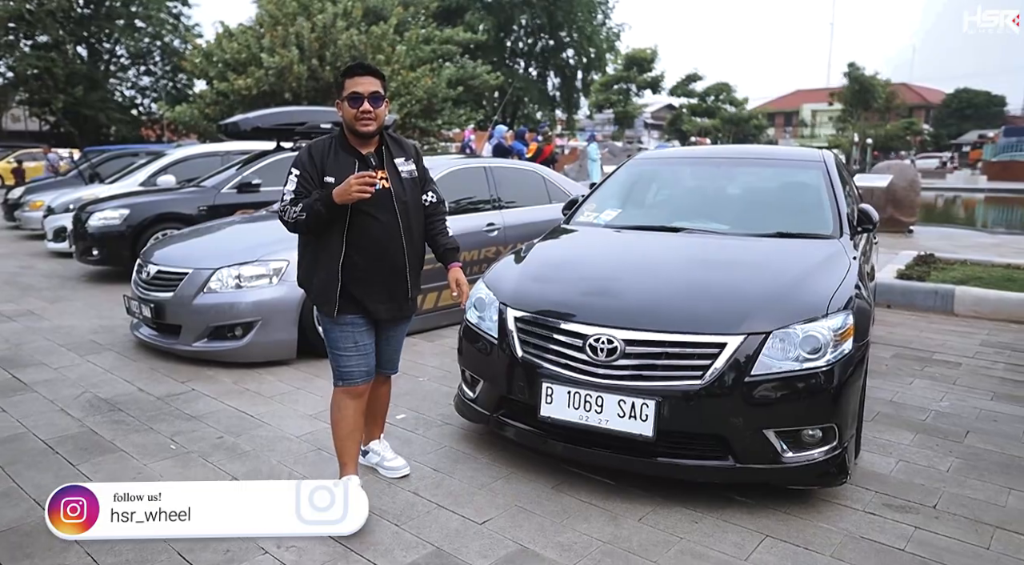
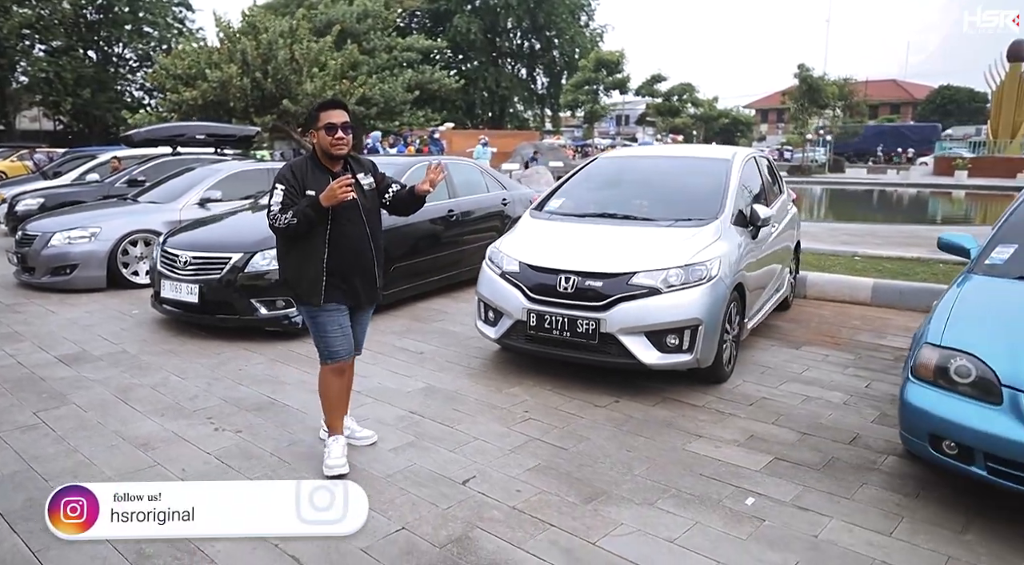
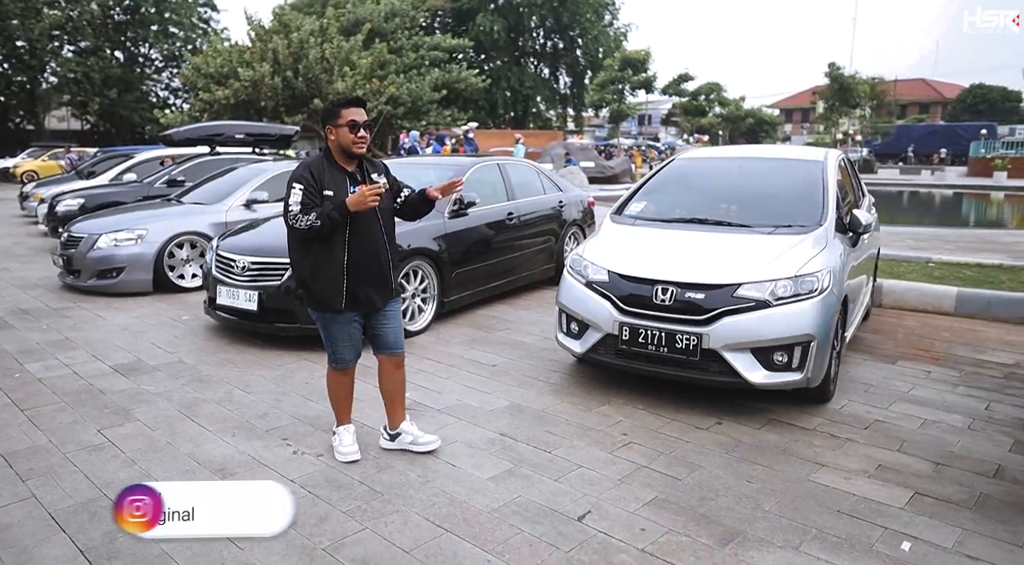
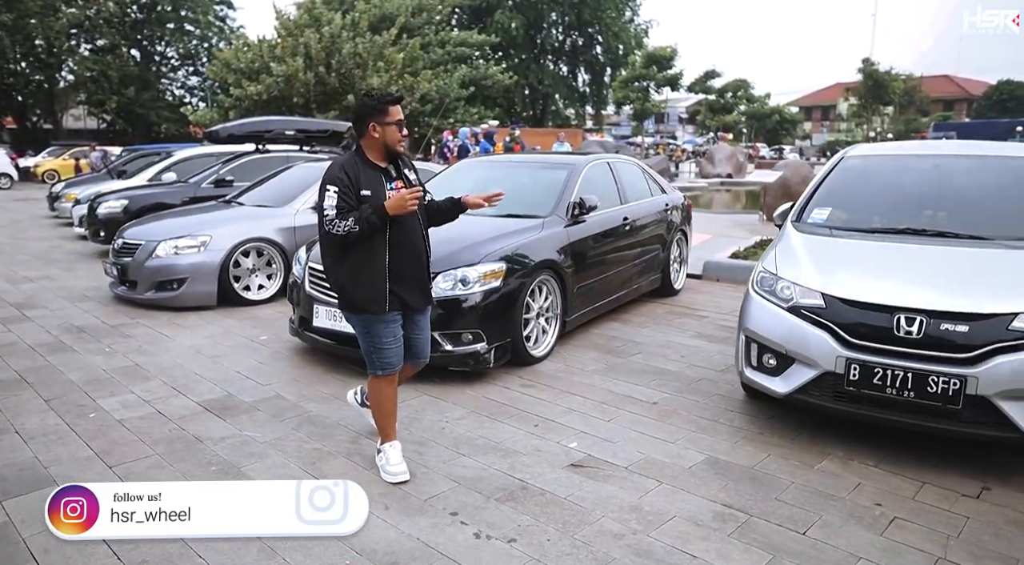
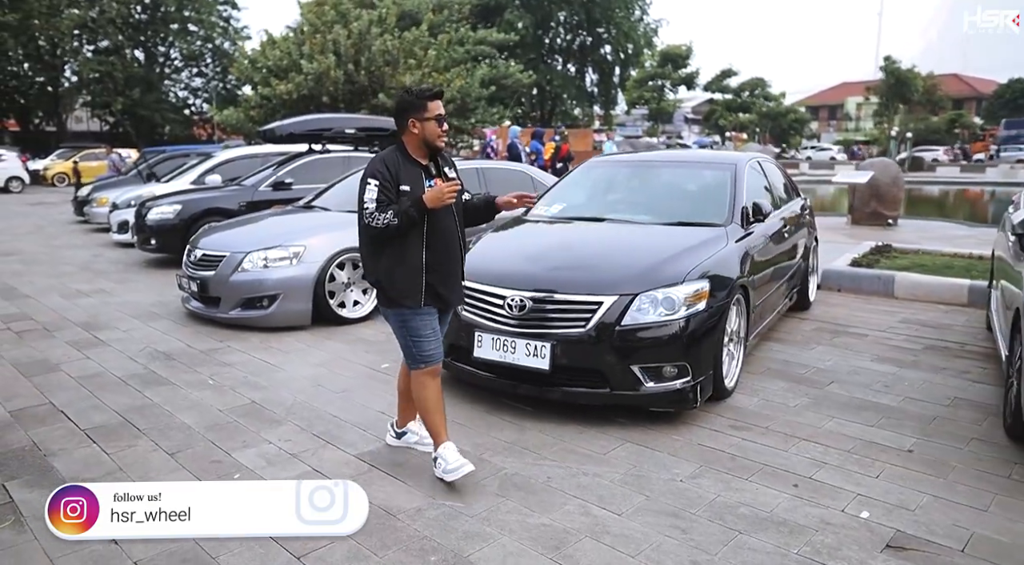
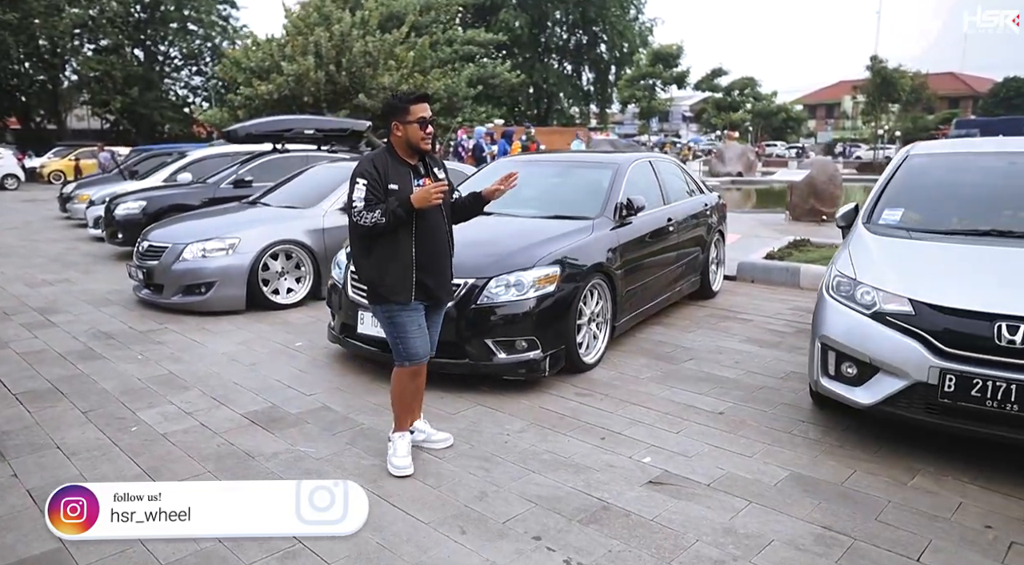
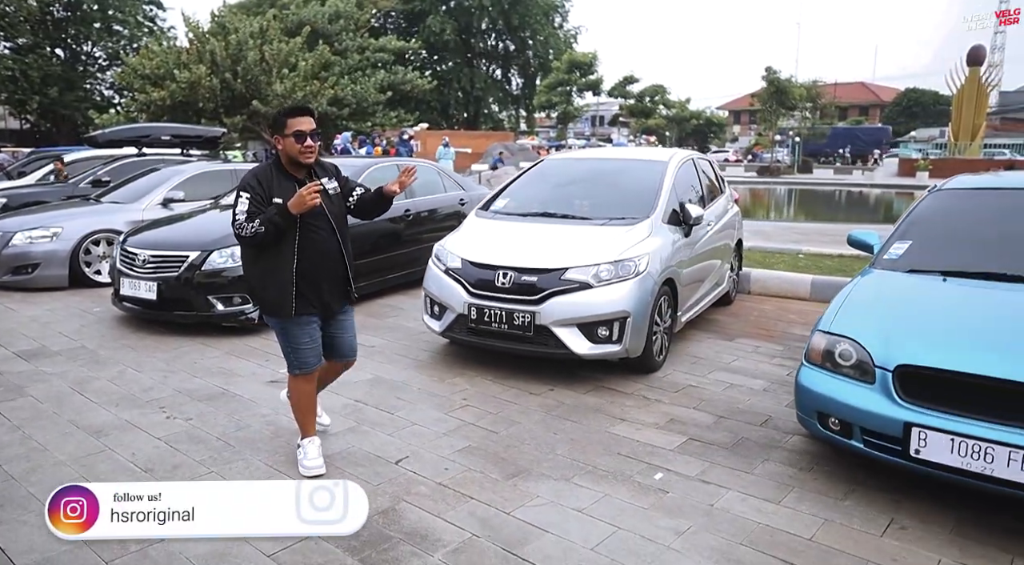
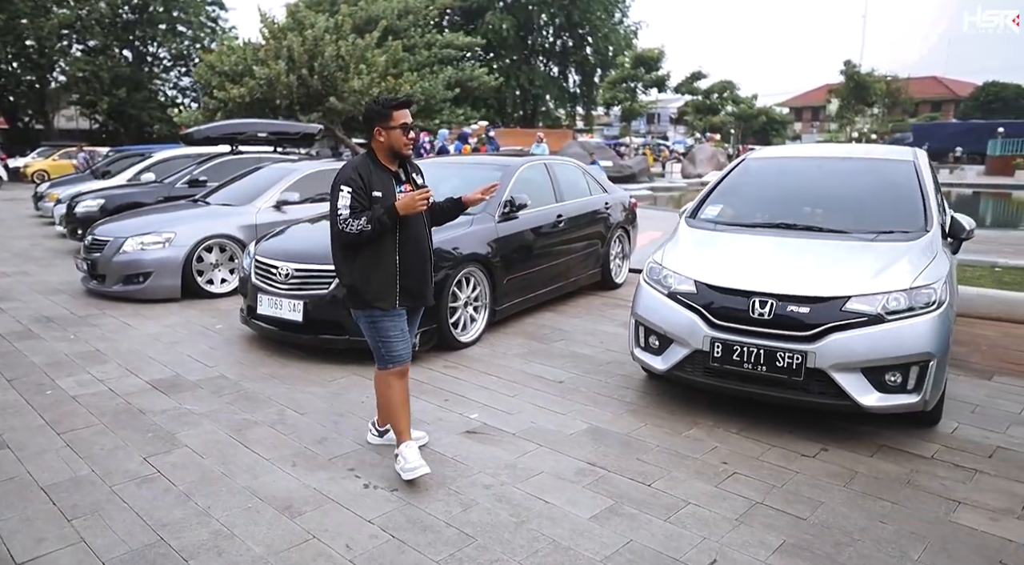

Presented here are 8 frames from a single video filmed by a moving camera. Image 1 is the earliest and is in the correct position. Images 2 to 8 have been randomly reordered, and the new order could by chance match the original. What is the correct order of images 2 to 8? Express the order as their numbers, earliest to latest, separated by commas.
5, 6, 4, 8, 3, 2, 7
